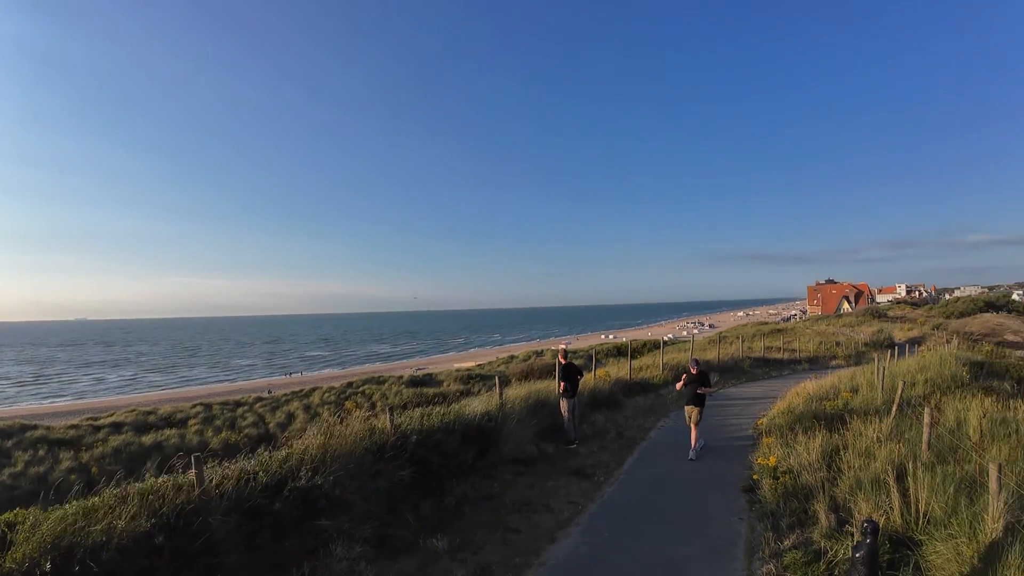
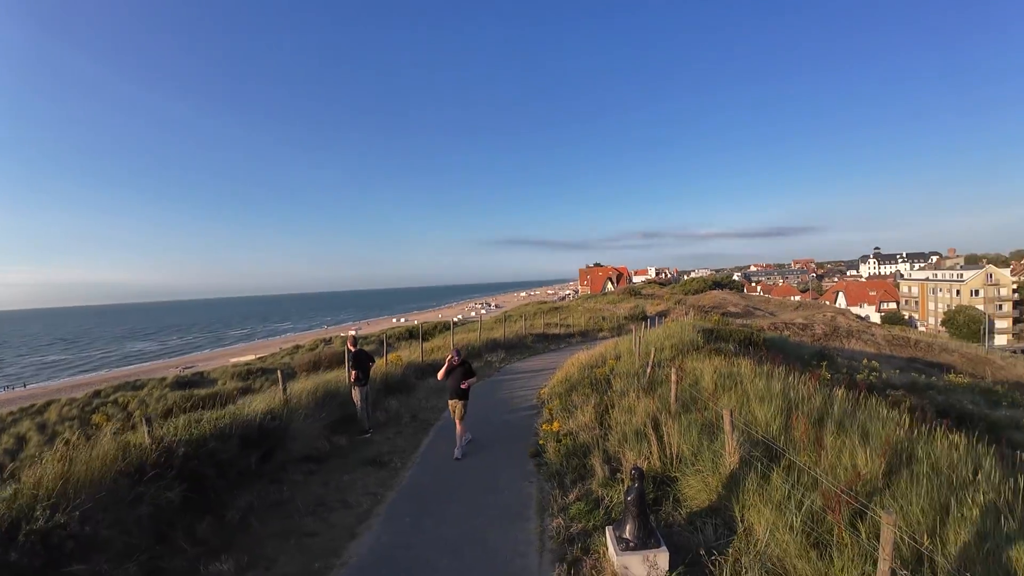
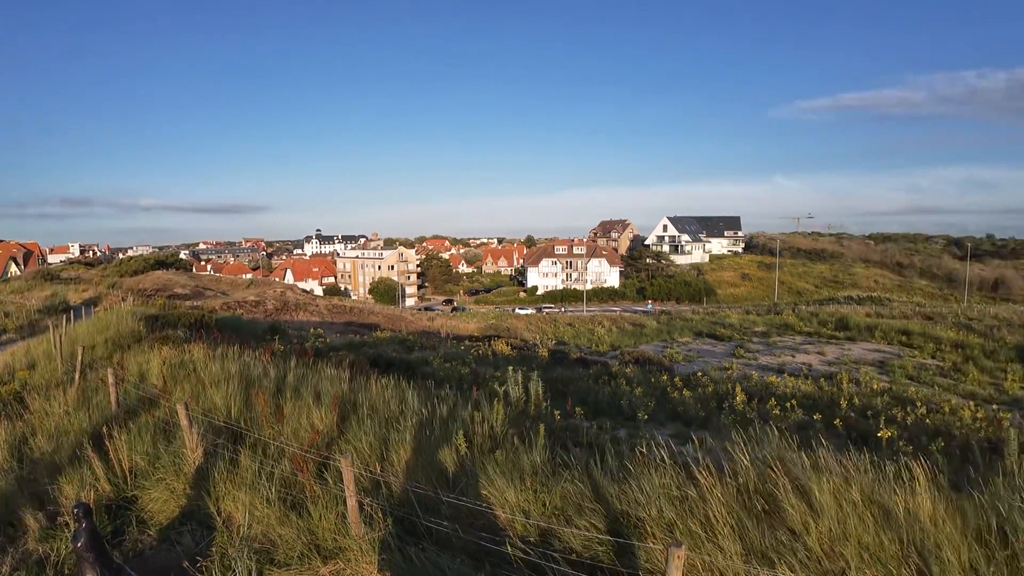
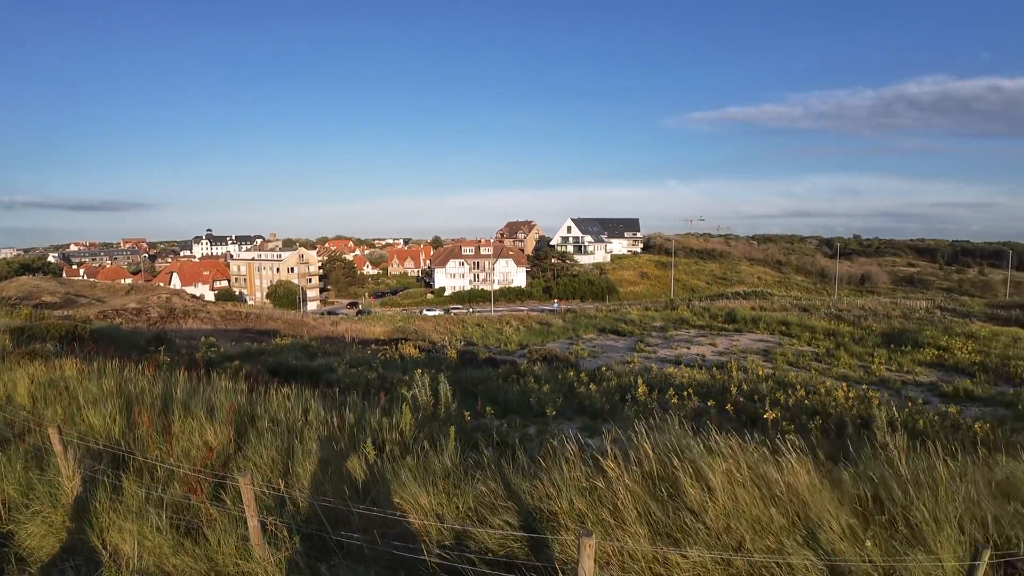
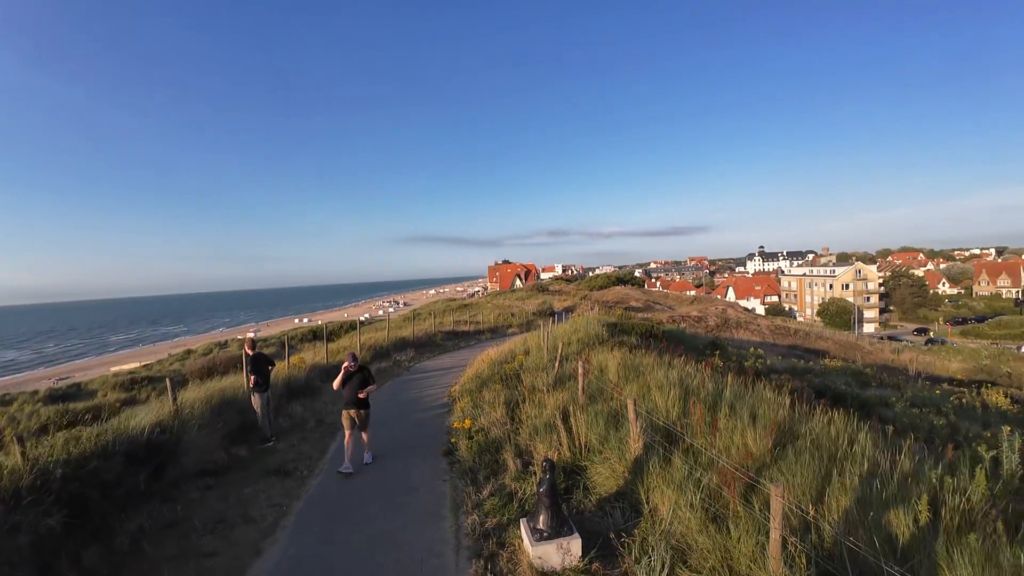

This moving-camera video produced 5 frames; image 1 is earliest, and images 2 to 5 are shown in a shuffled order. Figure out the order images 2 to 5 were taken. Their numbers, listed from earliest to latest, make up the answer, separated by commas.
2, 5, 3, 4
